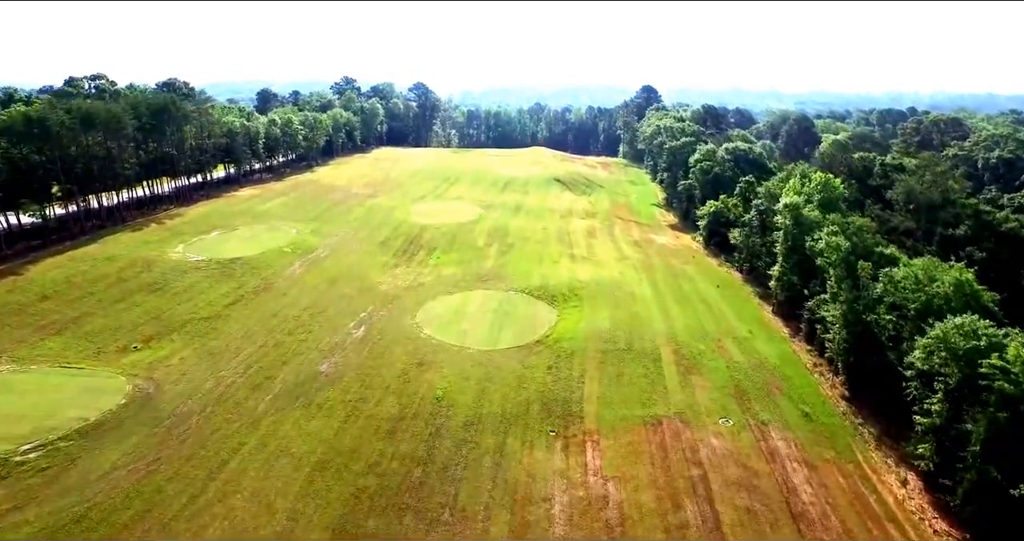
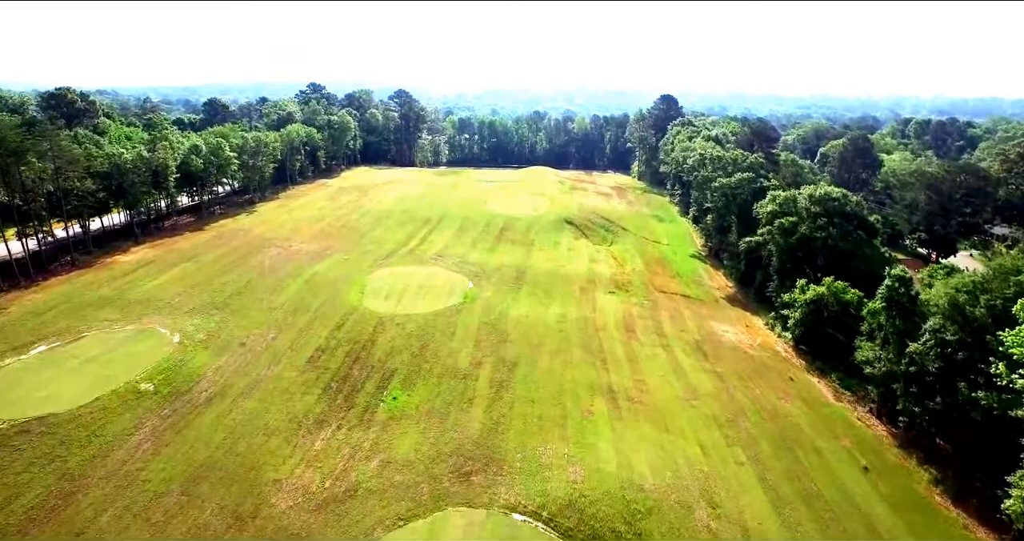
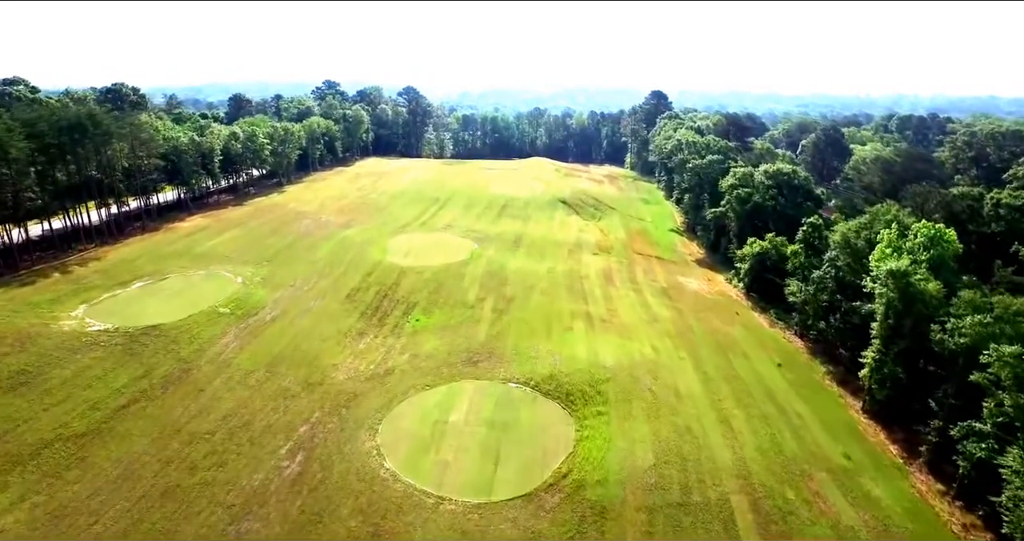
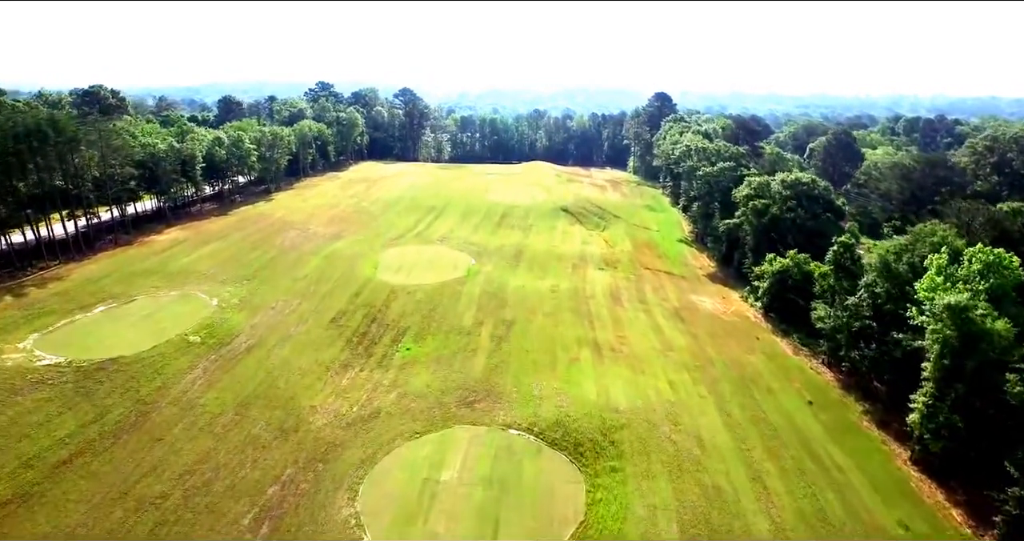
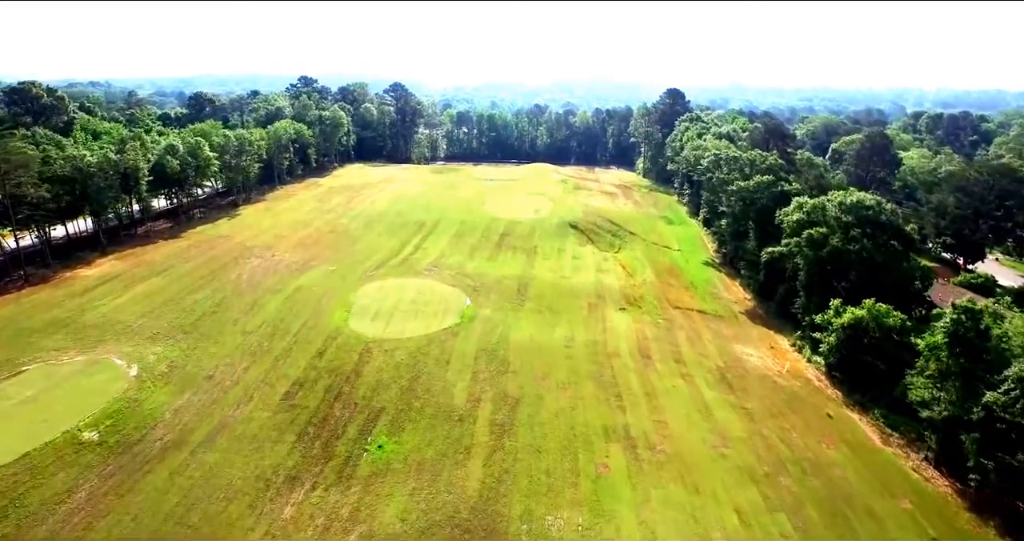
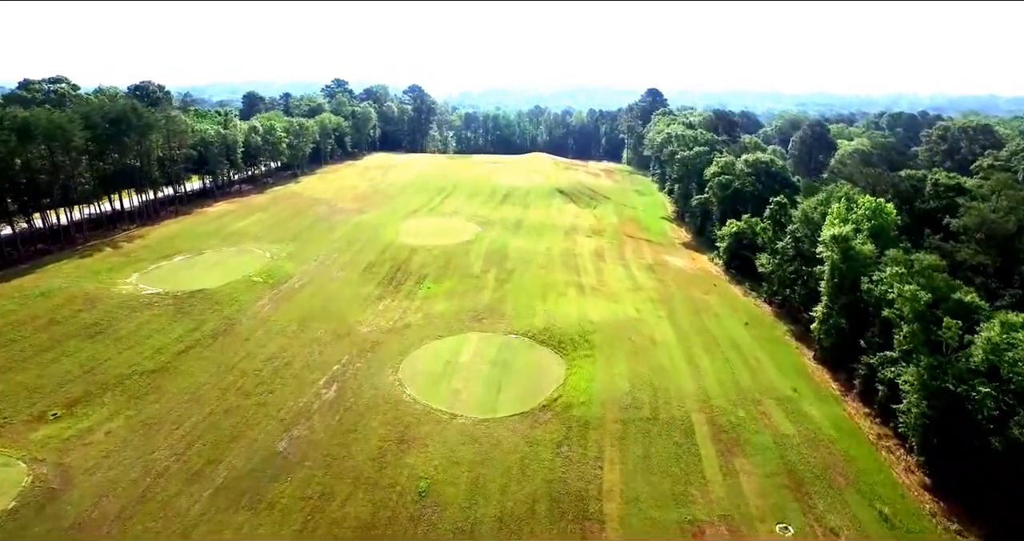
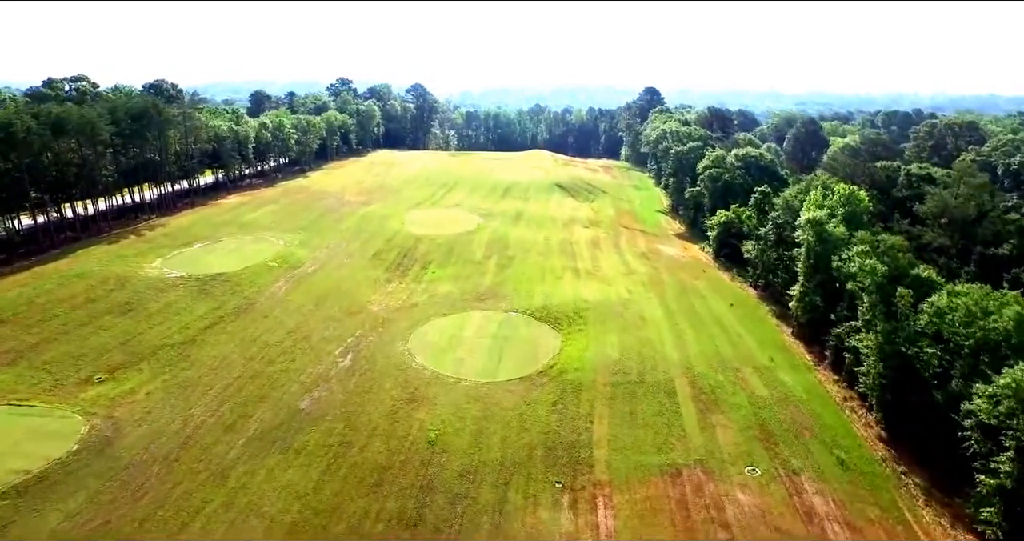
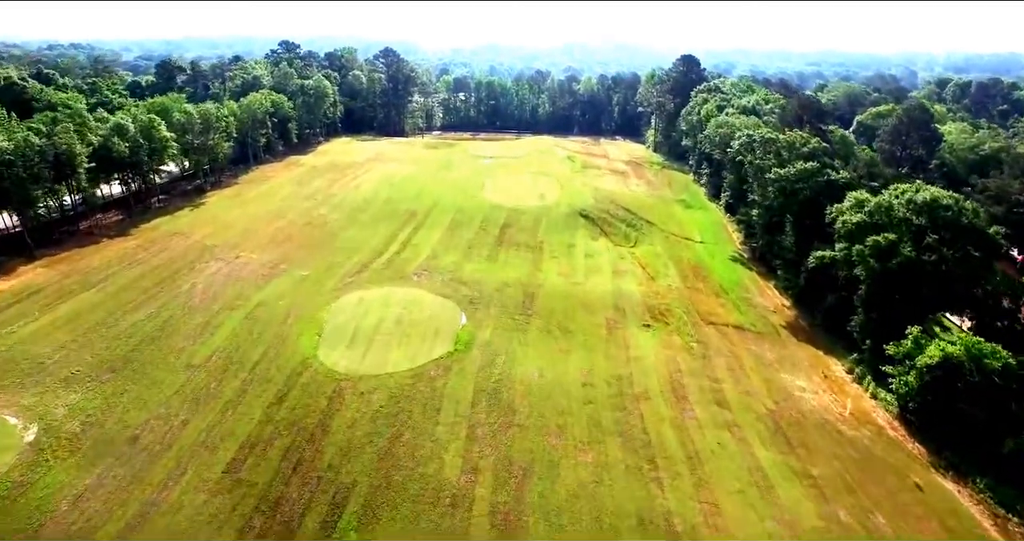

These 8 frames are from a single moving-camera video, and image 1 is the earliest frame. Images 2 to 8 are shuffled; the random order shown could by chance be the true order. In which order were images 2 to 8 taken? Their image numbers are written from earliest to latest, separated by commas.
7, 6, 3, 4, 2, 5, 8
